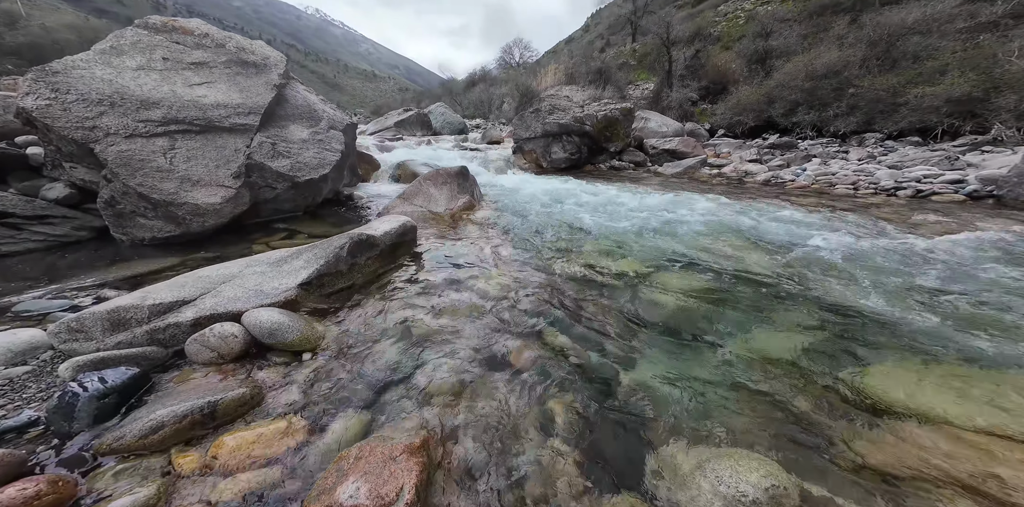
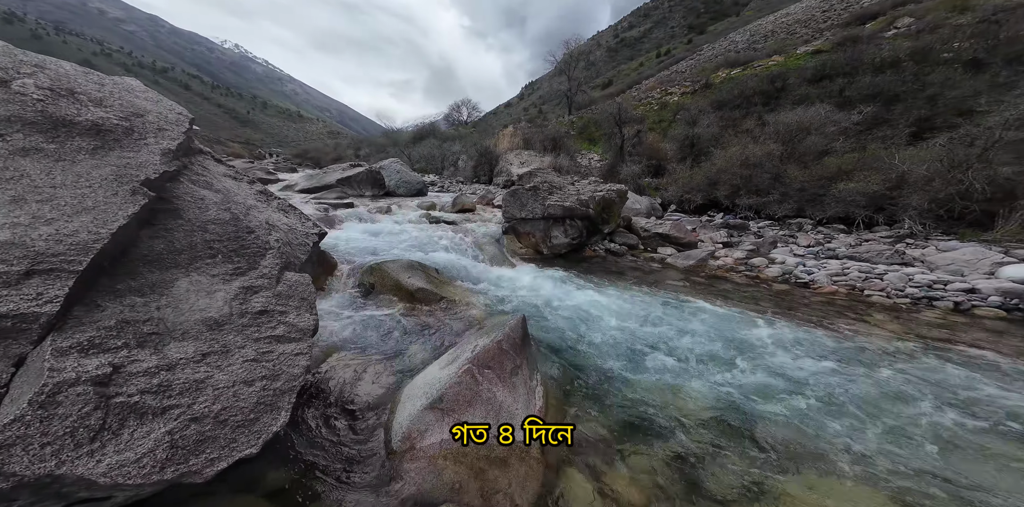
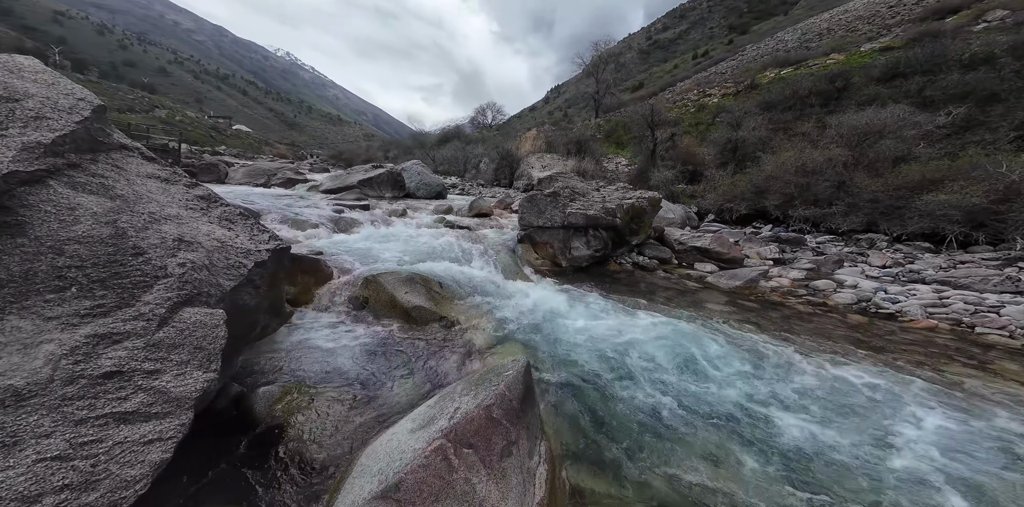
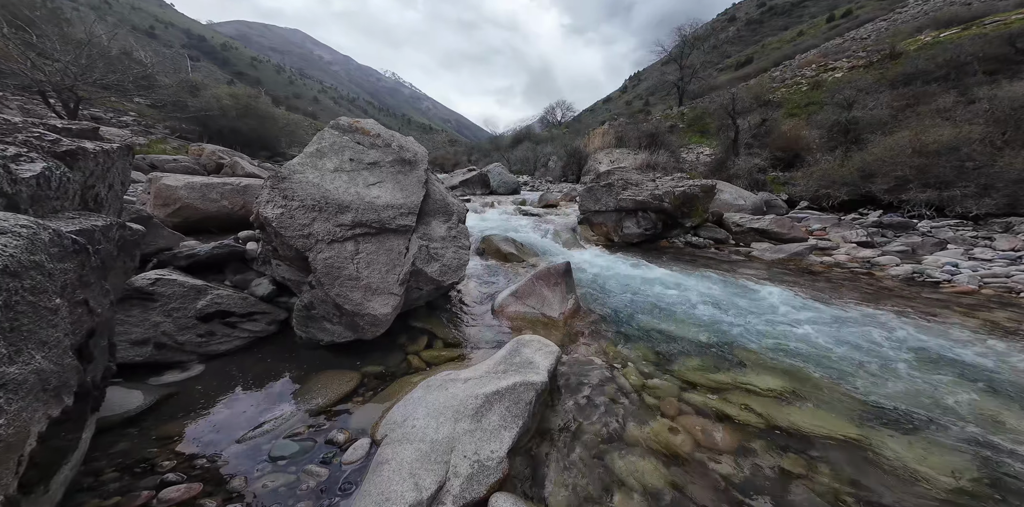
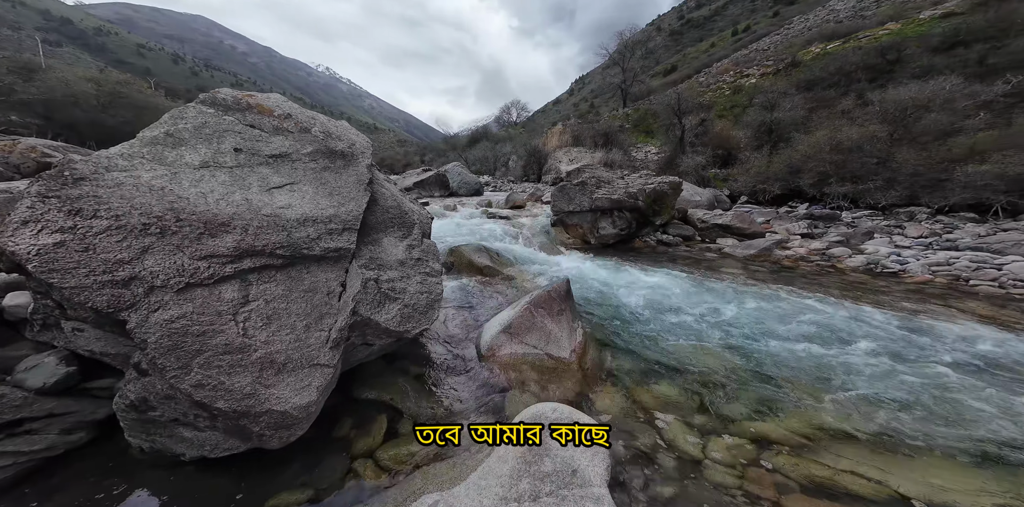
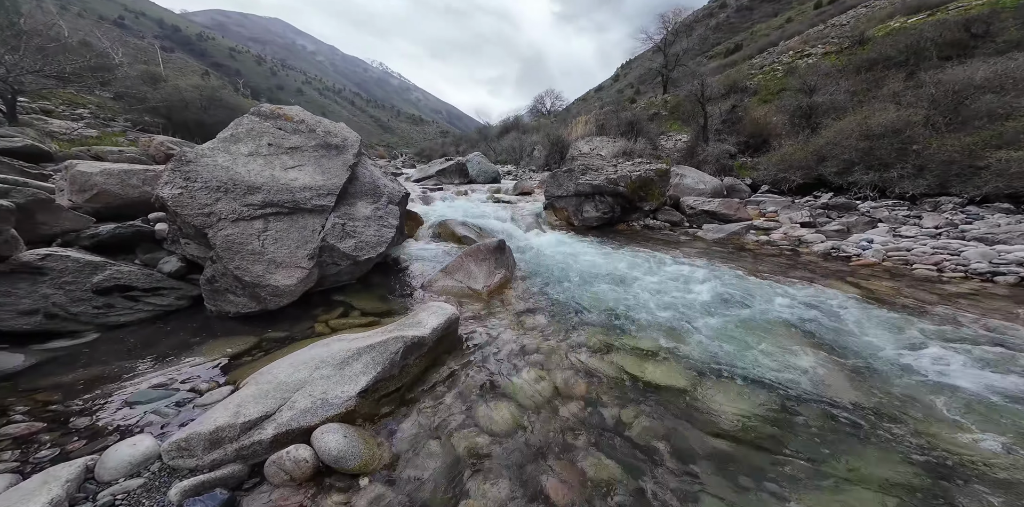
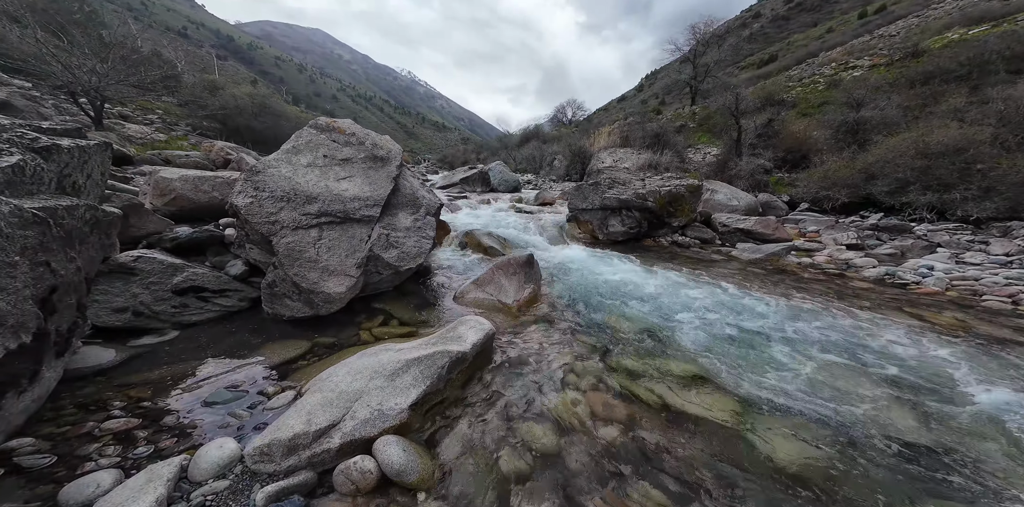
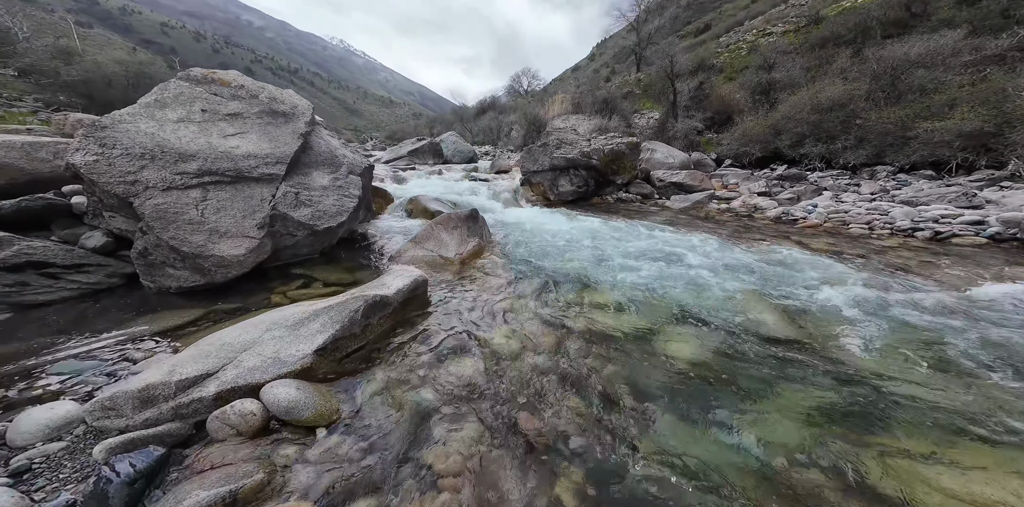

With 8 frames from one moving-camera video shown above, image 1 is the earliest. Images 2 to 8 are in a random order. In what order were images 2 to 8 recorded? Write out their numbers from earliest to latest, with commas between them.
8, 6, 7, 4, 5, 2, 3
